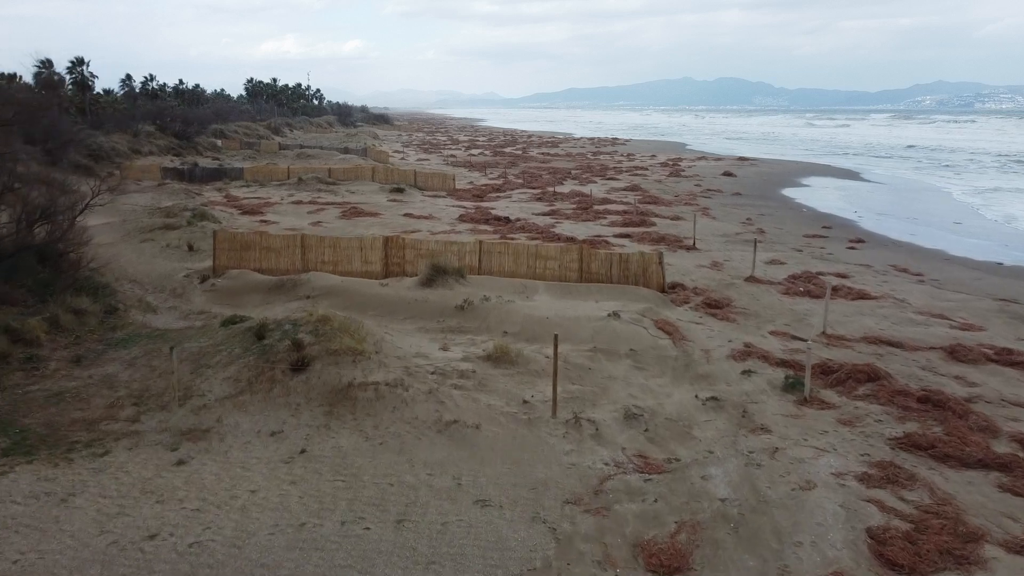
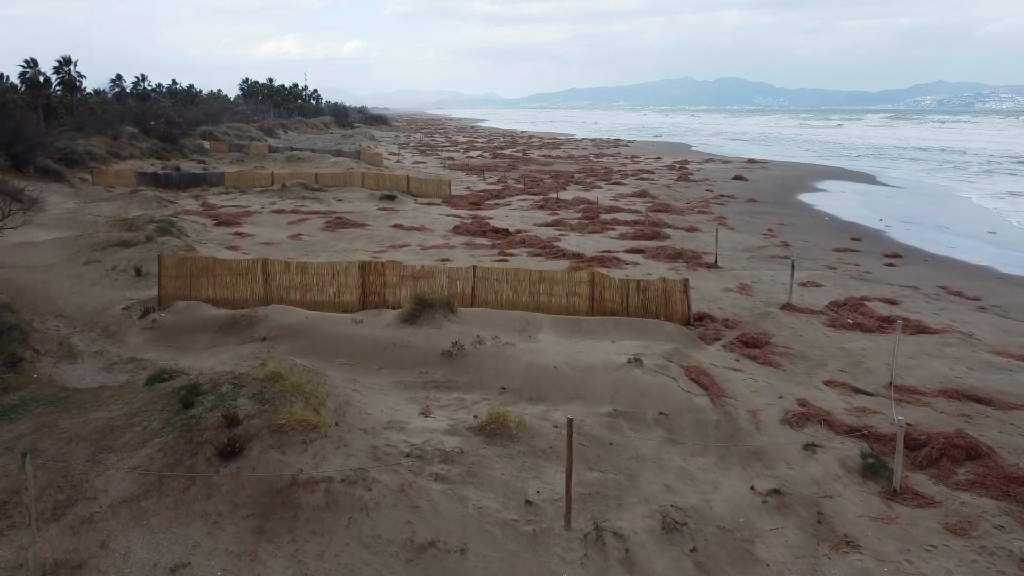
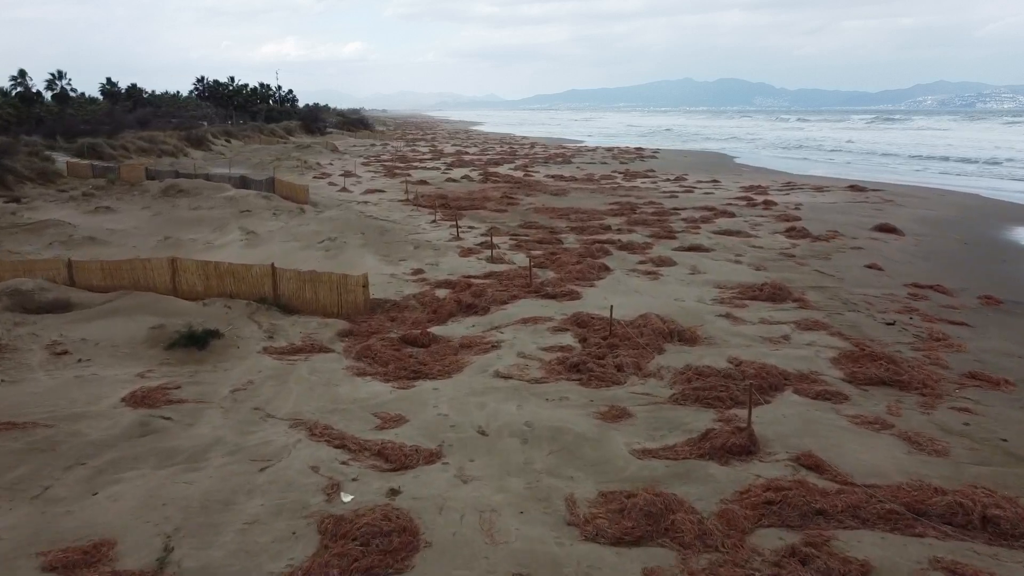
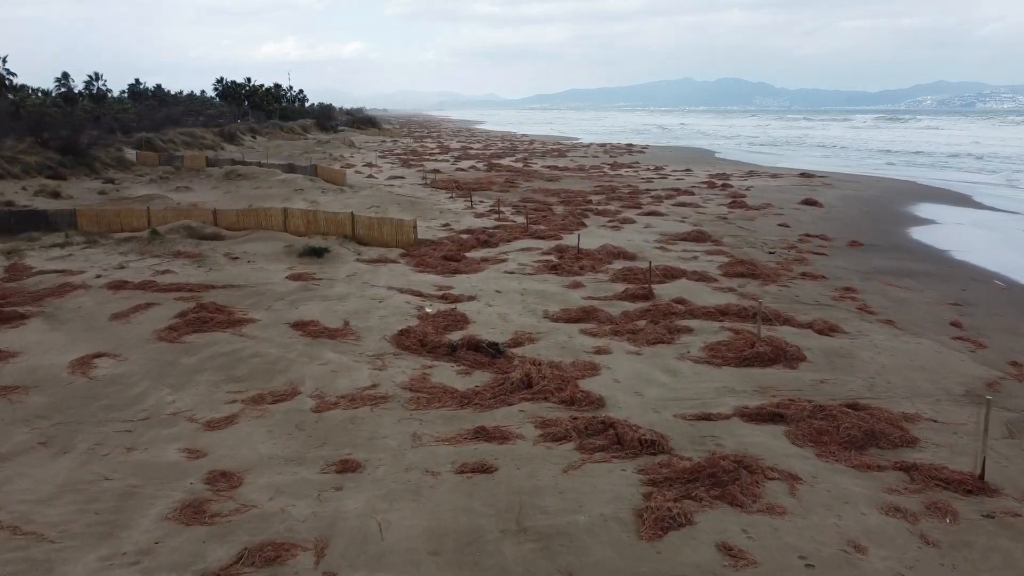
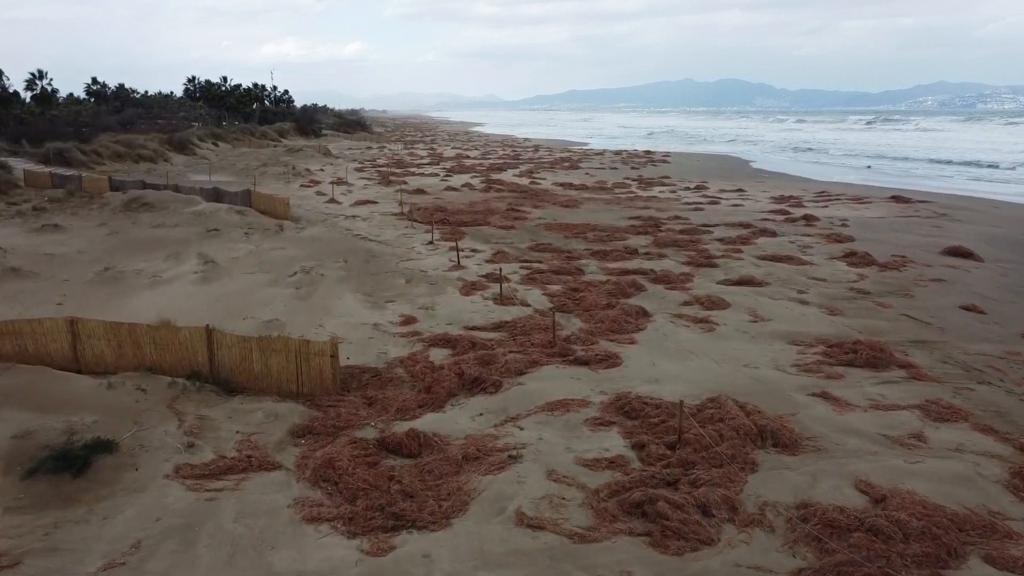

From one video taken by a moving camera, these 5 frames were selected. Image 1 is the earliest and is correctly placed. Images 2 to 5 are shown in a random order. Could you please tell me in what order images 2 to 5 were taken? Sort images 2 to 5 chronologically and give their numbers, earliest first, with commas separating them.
2, 4, 3, 5
